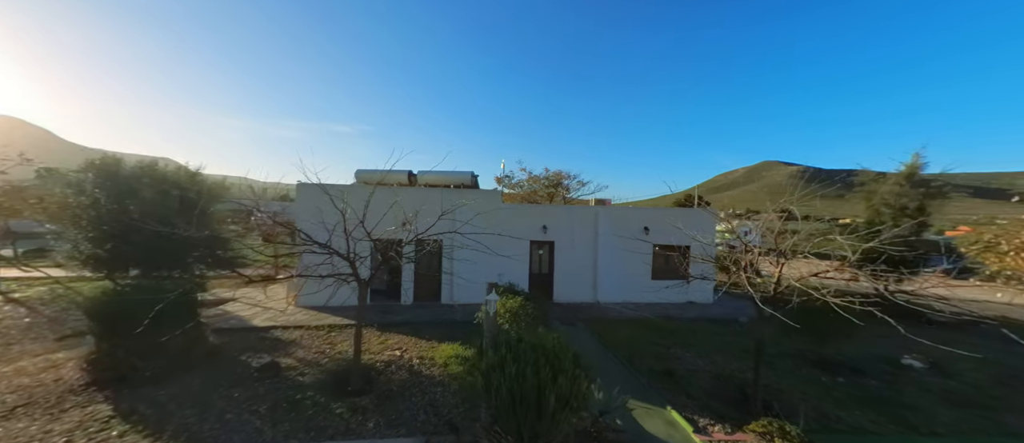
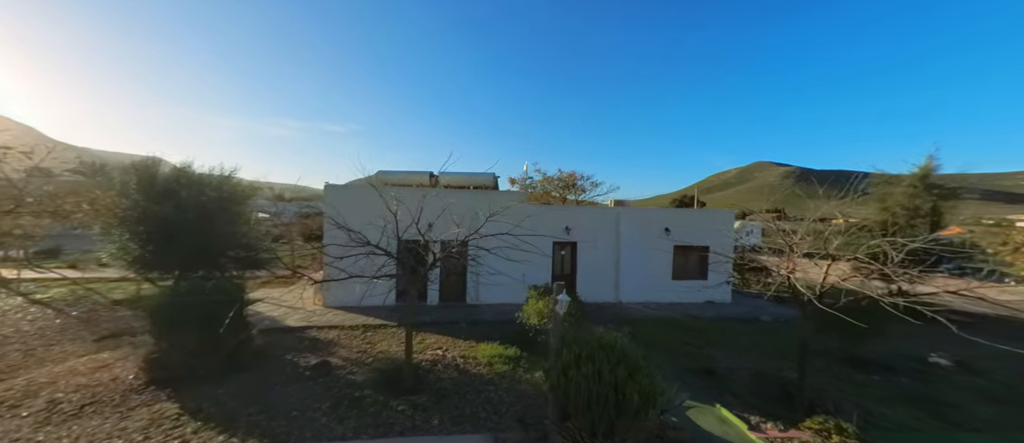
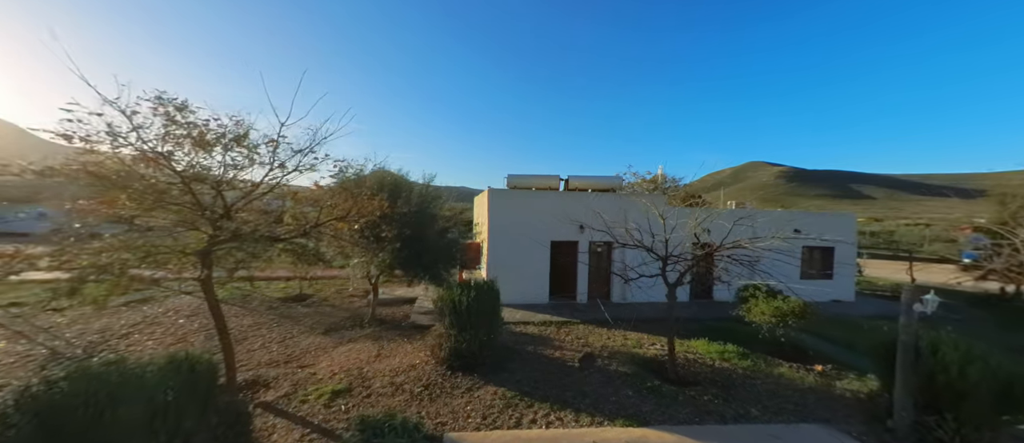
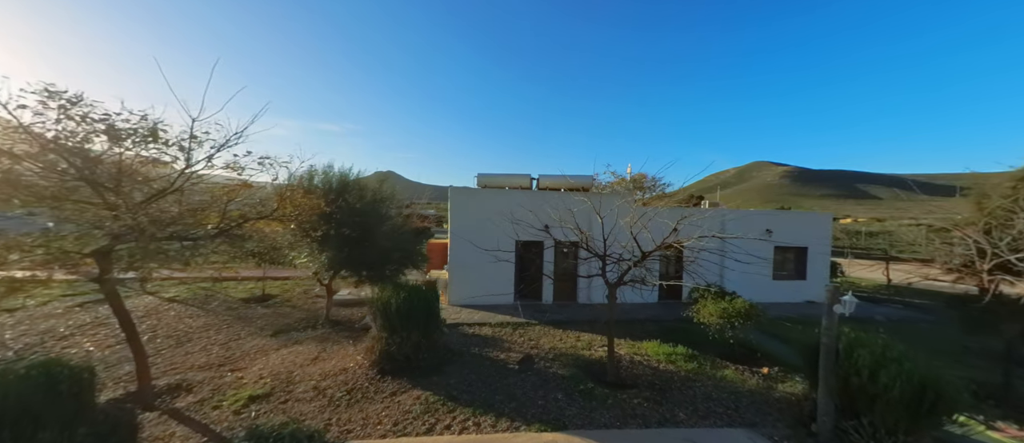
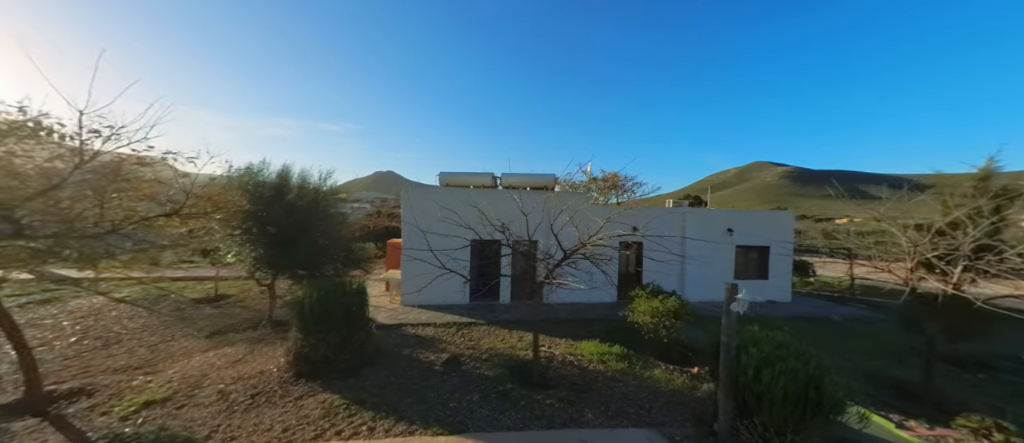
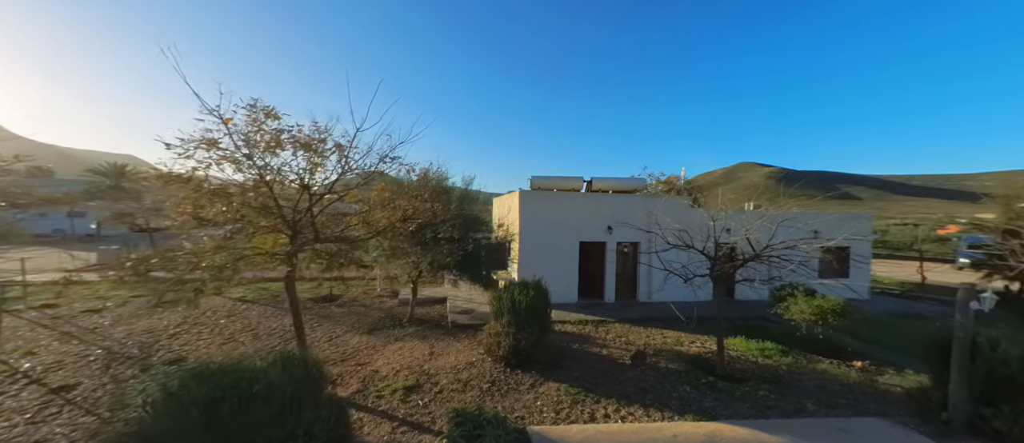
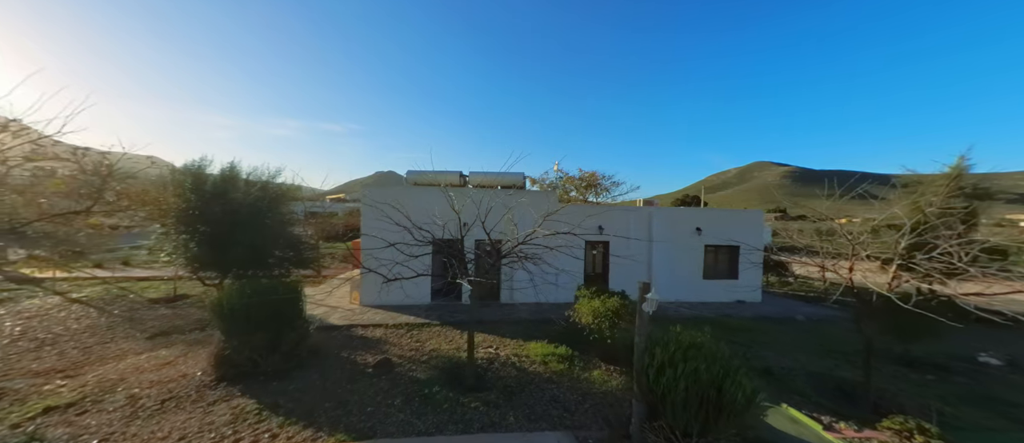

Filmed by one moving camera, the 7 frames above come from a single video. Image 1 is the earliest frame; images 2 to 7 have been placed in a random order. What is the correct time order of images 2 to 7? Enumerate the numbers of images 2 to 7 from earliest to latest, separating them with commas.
2, 7, 5, 4, 3, 6
